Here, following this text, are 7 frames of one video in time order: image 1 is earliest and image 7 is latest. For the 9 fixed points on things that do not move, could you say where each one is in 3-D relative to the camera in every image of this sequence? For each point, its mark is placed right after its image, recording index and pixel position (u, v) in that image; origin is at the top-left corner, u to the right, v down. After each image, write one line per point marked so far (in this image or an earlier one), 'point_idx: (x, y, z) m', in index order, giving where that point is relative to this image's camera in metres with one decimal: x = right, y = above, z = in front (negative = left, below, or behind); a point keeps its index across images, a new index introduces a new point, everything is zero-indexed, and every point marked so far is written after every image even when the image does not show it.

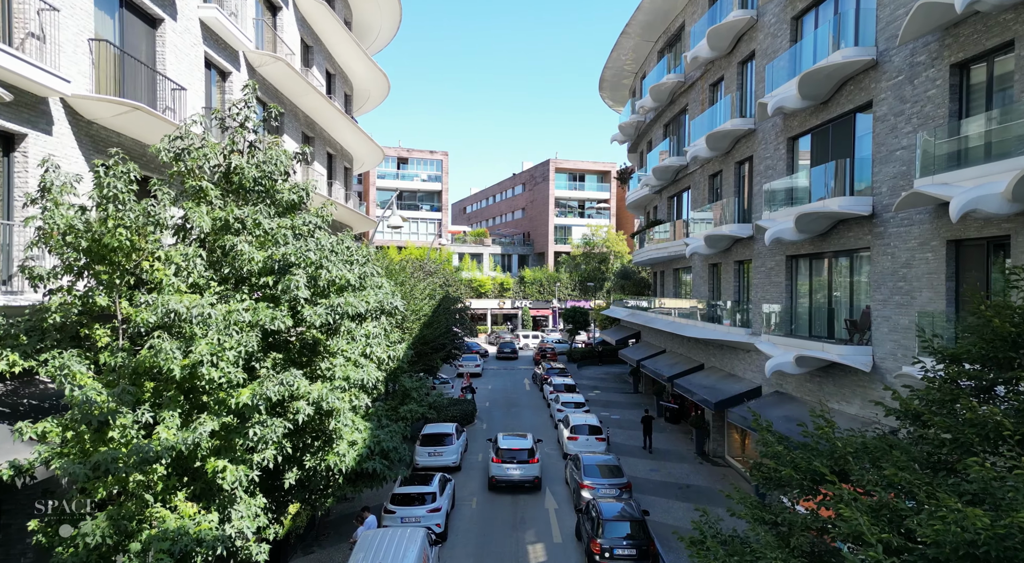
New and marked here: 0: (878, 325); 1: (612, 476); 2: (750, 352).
0: (+7.0, -0.8, +11.9) m
1: (+2.6, -5.1, +16.3) m
2: (+6.6, -2.0, +17.2) m
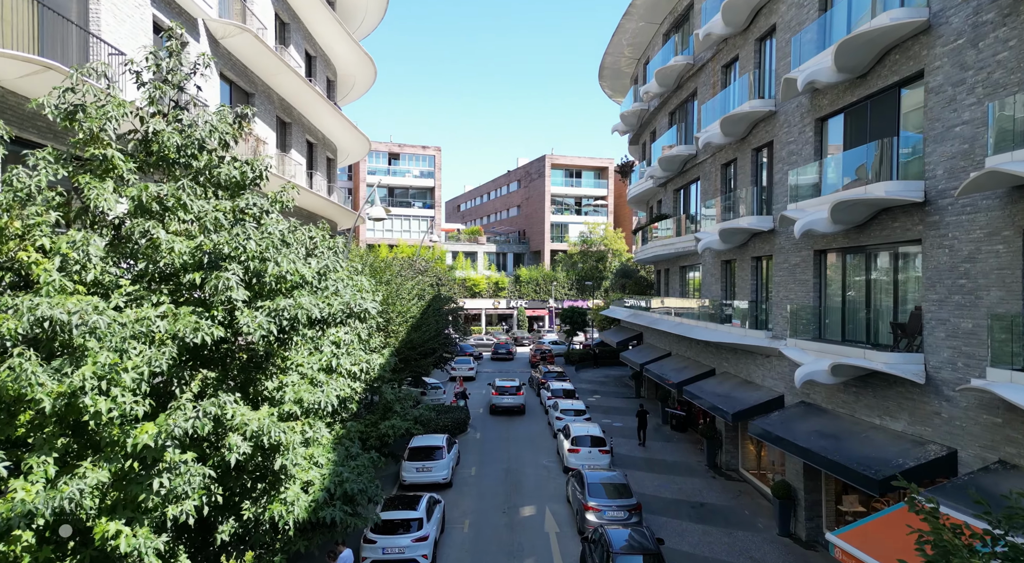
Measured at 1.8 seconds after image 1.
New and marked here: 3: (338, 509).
0: (+6.9, -0.8, +10.3) m
1: (+2.5, -5.1, +14.6) m
2: (+6.5, -1.9, +15.6) m
3: (-1.8, -2.4, +6.6) m
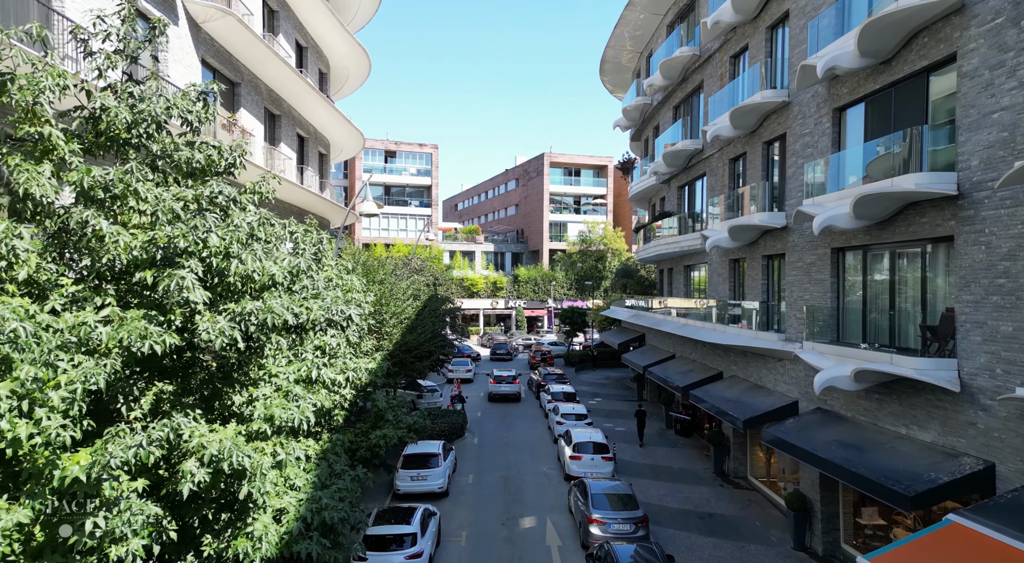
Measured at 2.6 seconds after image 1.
0: (+7.0, -0.8, +9.5) m
1: (+2.5, -5.1, +13.8) m
2: (+6.5, -1.9, +14.8) m
3: (-1.8, -2.4, +5.8) m
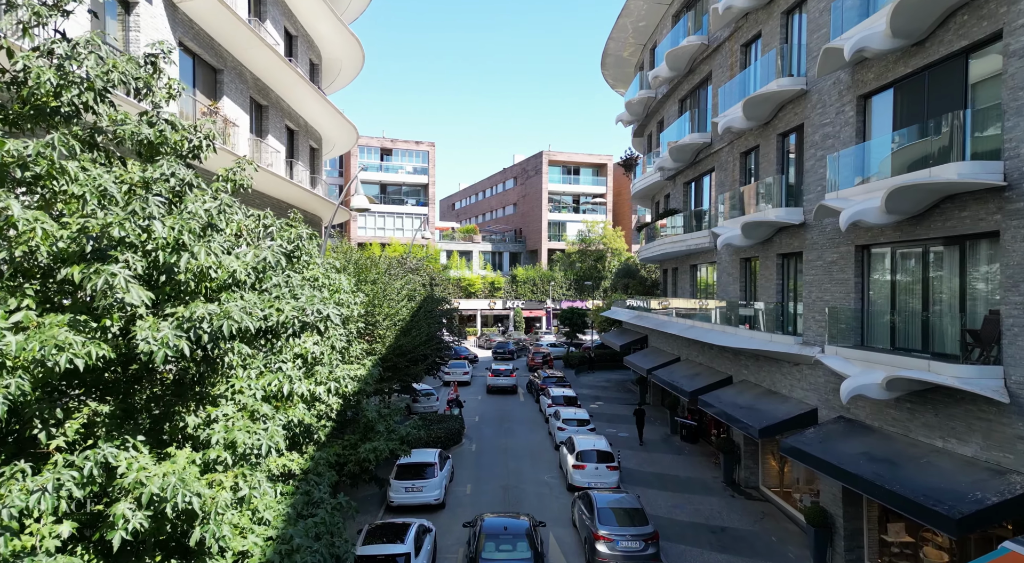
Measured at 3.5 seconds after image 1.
0: (+7.0, -0.8, +8.7) m
1: (+2.5, -5.0, +12.9) m
2: (+6.5, -1.9, +14.0) m
3: (-1.8, -2.4, +4.9) m
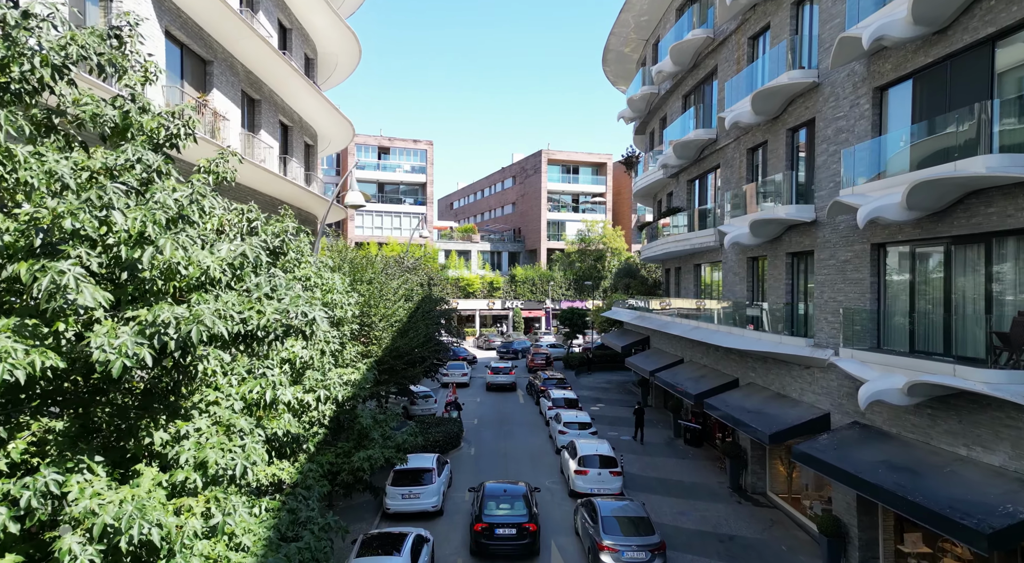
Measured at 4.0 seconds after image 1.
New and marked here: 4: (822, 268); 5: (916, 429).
0: (+7.0, -0.8, +8.2) m
1: (+2.5, -5.0, +12.4) m
2: (+6.5, -1.9, +13.5) m
3: (-1.7, -2.4, +4.4) m
4: (+6.6, +0.3, +13.3) m
5: (+6.8, -2.5, +10.5) m
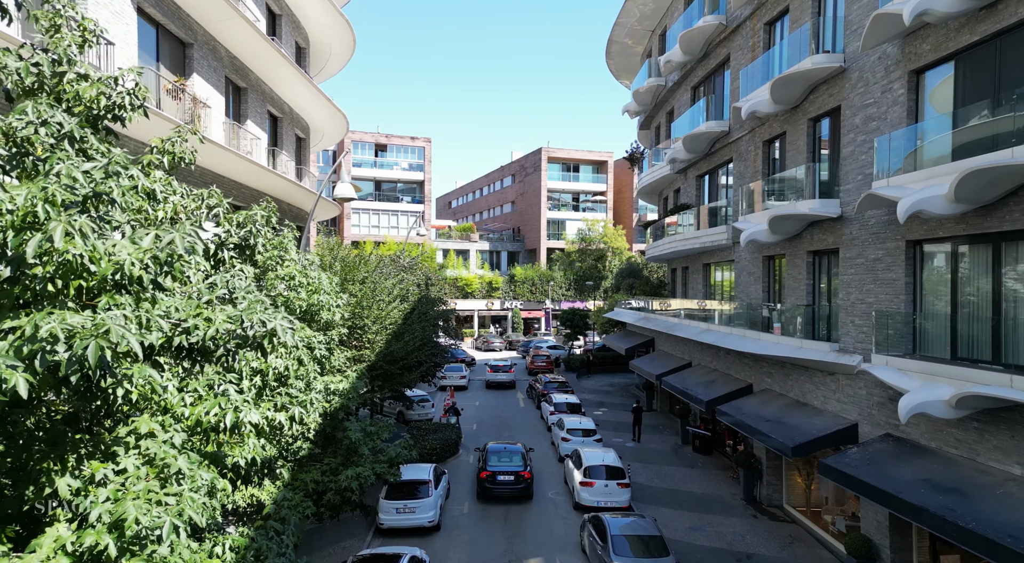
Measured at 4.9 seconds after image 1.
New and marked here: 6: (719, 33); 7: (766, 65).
0: (+7.1, -0.8, +7.2) m
1: (+2.6, -5.0, +11.5) m
2: (+6.5, -1.9, +12.5) m
3: (-1.6, -2.4, +3.4) m
4: (+6.7, +0.3, +12.3) m
5: (+6.8, -2.5, +9.5) m
6: (+6.0, +7.2, +18.1) m
7: (+6.1, +5.2, +14.8) m
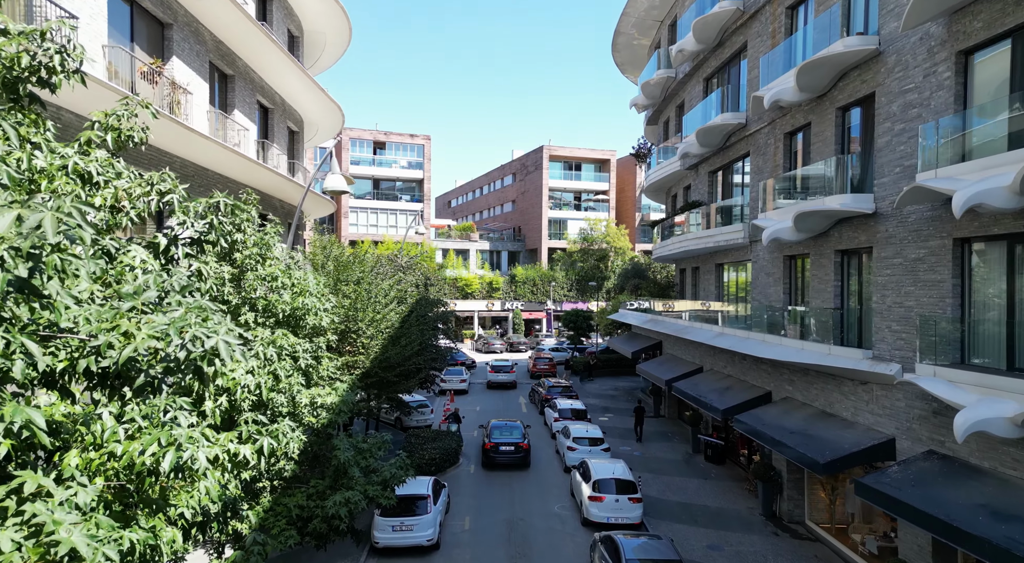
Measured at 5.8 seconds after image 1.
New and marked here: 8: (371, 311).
0: (+7.2, -0.8, +6.3) m
1: (+2.7, -5.1, +10.5) m
2: (+6.6, -1.9, +11.6) m
3: (-1.5, -2.4, +2.4) m
4: (+6.8, +0.2, +11.3) m
5: (+7.0, -2.5, +8.6) m
6: (+6.1, +7.2, +17.1) m
7: (+6.2, +5.1, +13.9) m
8: (-3.2, -0.7, +14.2) m
